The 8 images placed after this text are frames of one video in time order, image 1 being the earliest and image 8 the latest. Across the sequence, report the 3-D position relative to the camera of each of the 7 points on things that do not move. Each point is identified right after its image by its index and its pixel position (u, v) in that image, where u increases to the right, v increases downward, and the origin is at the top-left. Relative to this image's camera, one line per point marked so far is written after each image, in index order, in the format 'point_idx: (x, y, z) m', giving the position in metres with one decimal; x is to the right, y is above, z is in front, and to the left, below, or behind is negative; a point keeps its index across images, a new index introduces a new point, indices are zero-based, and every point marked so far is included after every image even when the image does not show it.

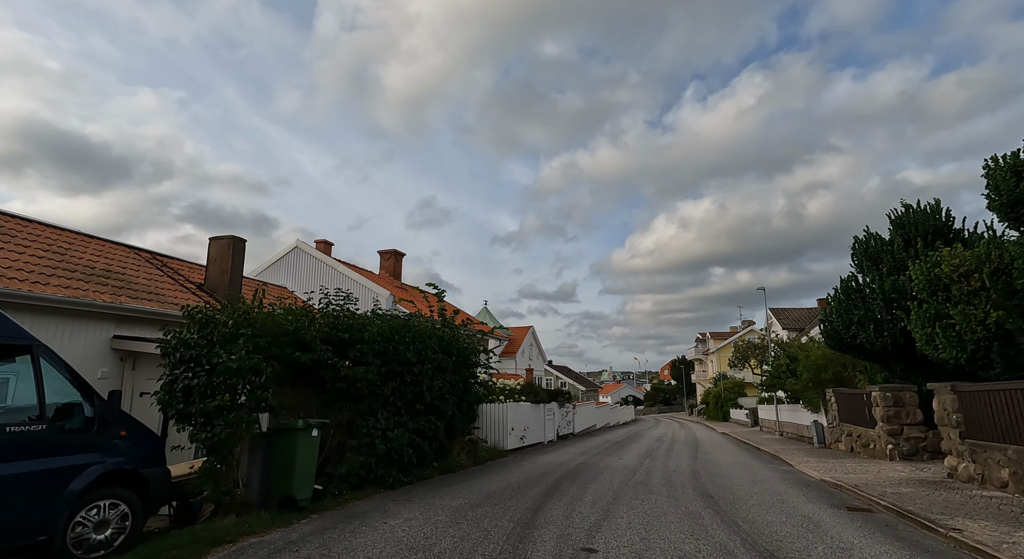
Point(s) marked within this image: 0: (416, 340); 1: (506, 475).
0: (-1.6, -1.0, +8.9) m
1: (-0.1, -3.8, +10.4) m
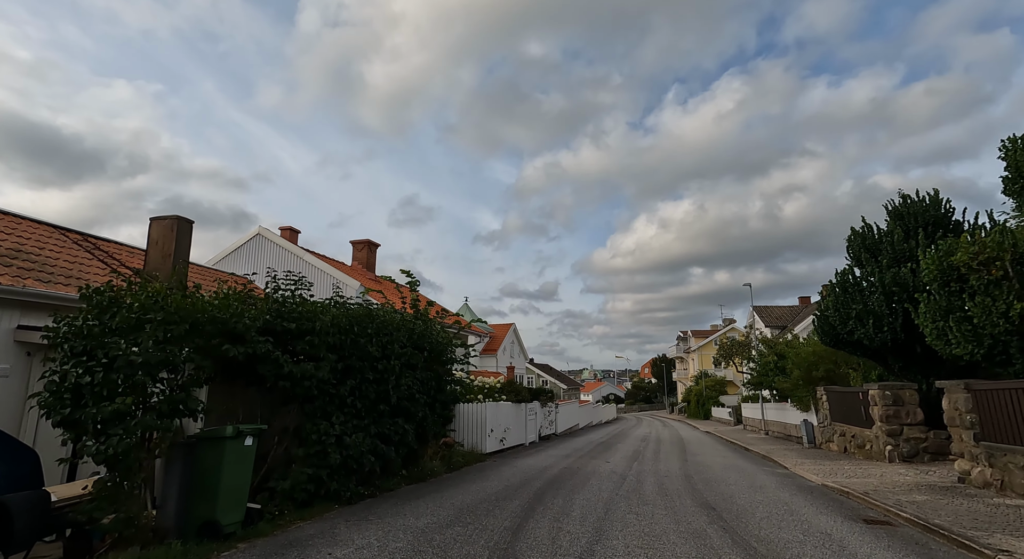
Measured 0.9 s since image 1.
0: (-1.9, -0.8, +7.8) m
1: (-0.5, -3.6, +9.3) m
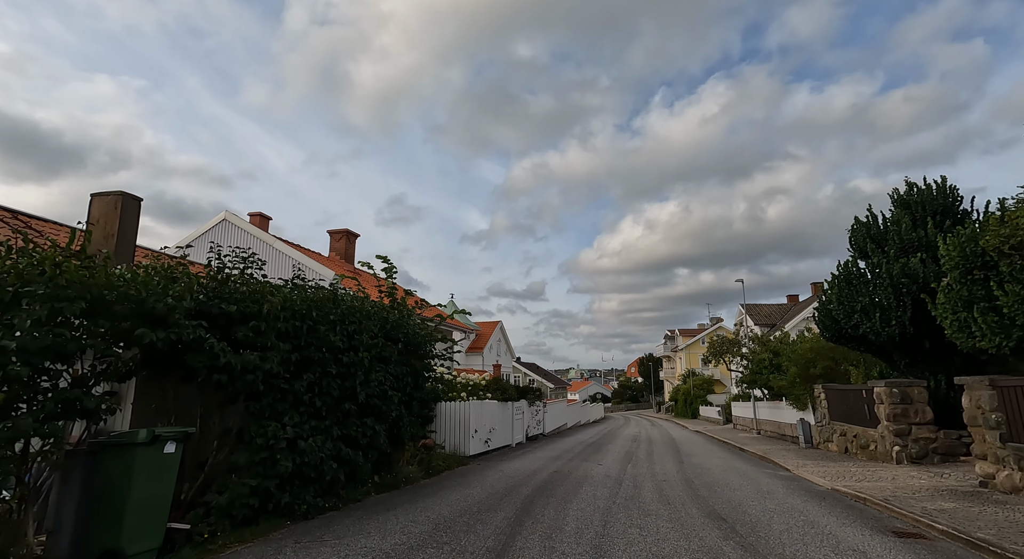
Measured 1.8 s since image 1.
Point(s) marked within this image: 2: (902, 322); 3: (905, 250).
0: (-2.1, -0.5, +6.8) m
1: (-0.8, -3.3, +8.3) m
2: (+9.5, -1.0, +12.9) m
3: (+10.0, +0.7, +13.4) m
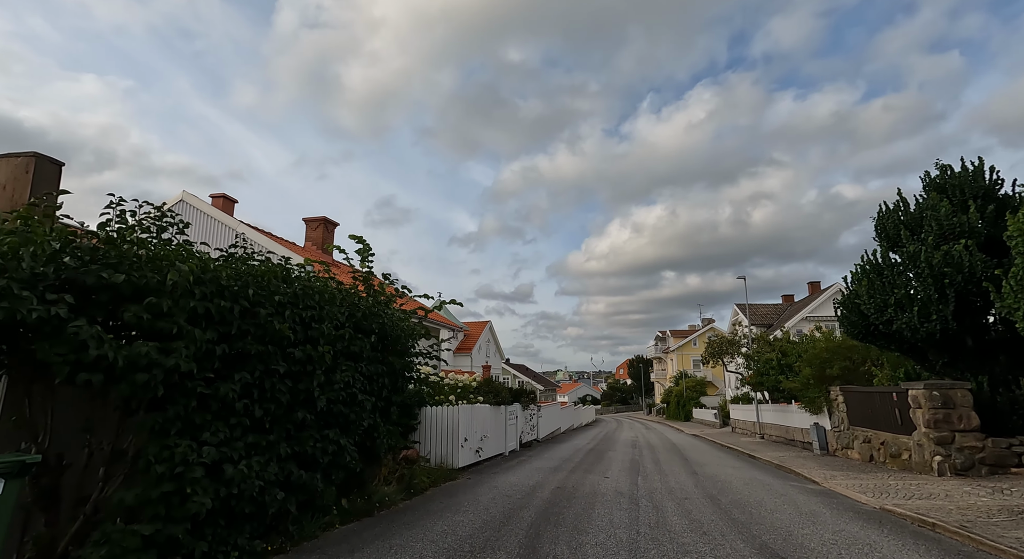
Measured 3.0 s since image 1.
0: (-2.0, -0.2, +5.2) m
1: (-0.8, -3.0, +6.7) m
2: (+9.4, -0.8, +11.5) m
3: (+9.9, +1.0, +12.1) m
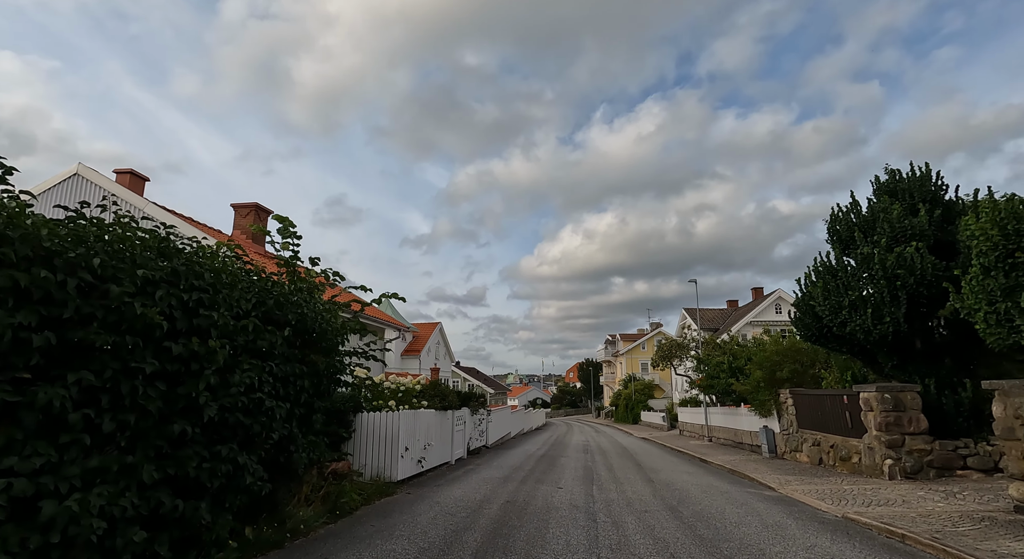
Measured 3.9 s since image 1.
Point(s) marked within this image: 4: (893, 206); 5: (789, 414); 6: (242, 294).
0: (-2.5, 0.0, +4.1) m
1: (-1.4, -2.9, +5.8) m
2: (+8.3, -0.8, +11.4) m
3: (+8.8, +0.9, +12.0) m
4: (+8.8, +1.7, +12.2) m
5: (+8.5, -4.2, +16.3) m
6: (-2.4, -0.1, +4.9) m
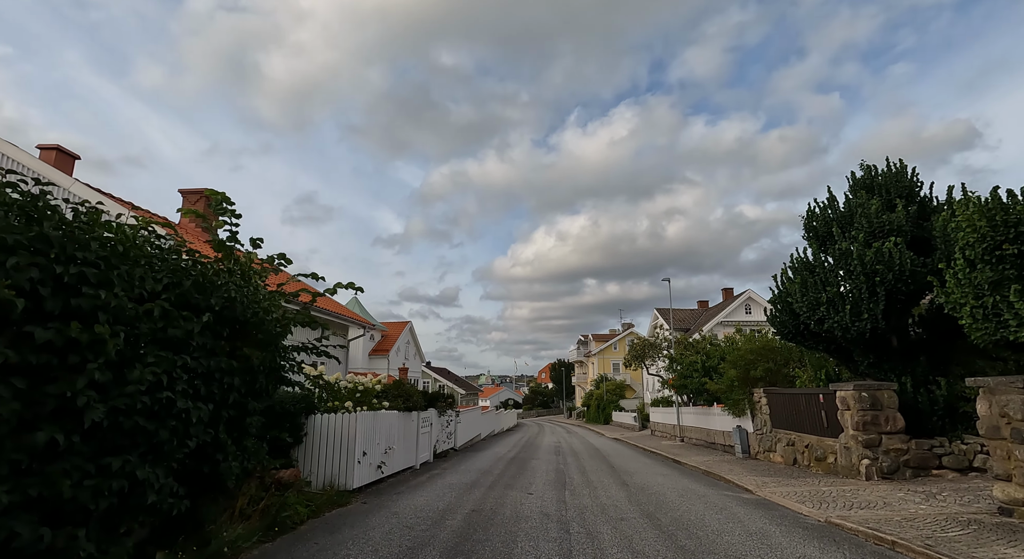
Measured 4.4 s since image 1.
0: (-2.7, +0.1, +3.3) m
1: (-1.8, -2.7, +5.0) m
2: (+7.7, -0.8, +11.2) m
3: (+8.1, +1.0, +11.8) m
4: (+8.1, +1.8, +12.0) m
5: (+7.6, -4.1, +16.1) m
6: (-2.7, 0.0, +4.1) m
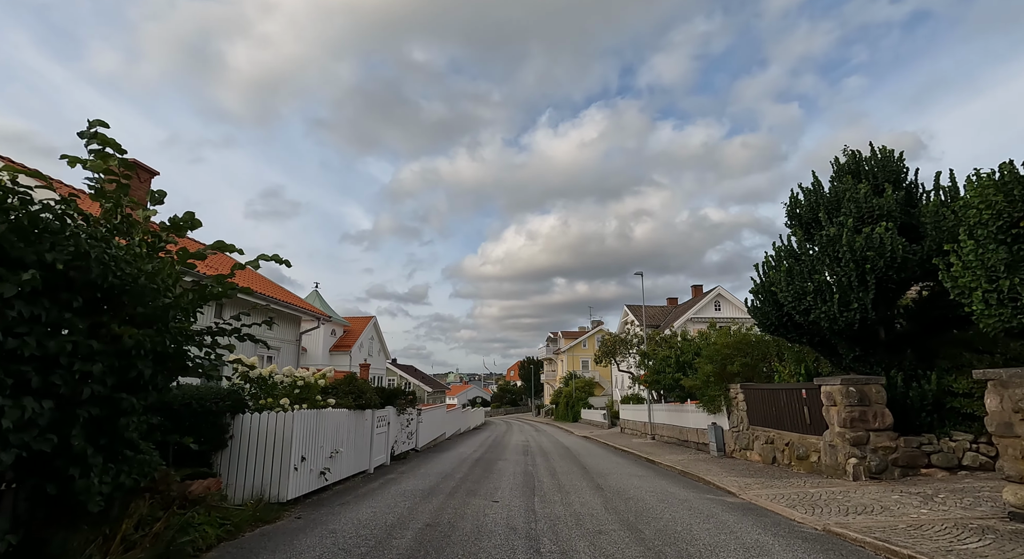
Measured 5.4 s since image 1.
0: (-2.9, +0.4, +2.1) m
1: (-2.1, -2.4, +3.8) m
2: (+7.0, -0.5, +10.5) m
3: (+7.4, +1.2, +11.2) m
4: (+7.4, +2.0, +11.3) m
5: (+6.6, -3.8, +15.4) m
6: (-3.0, +0.3, +2.8) m
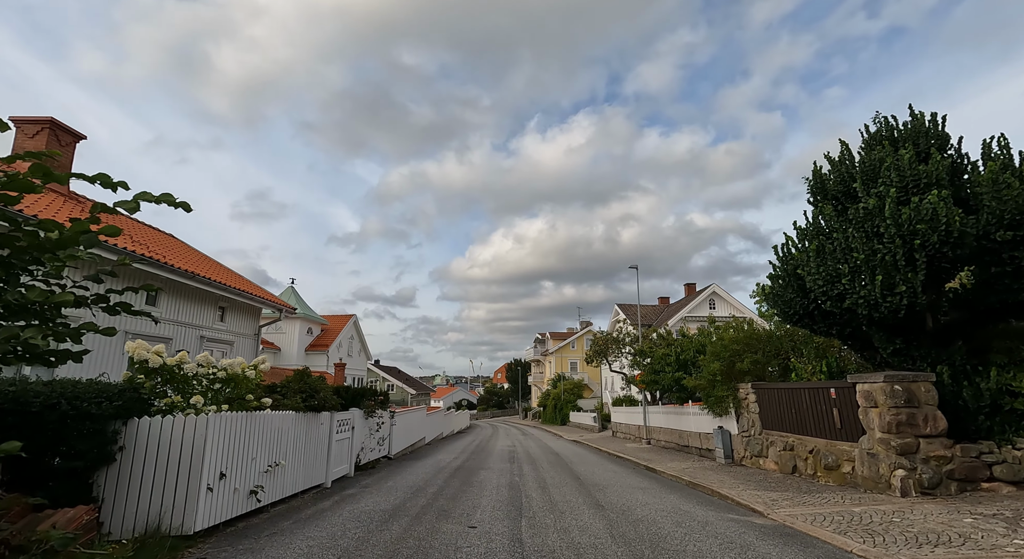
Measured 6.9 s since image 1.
0: (-3.0, +0.9, +0.2) m
1: (-2.2, -2.0, +2.0) m
2: (+6.7, -0.1, +8.9) m
3: (+7.1, +1.6, +9.6) m
4: (+7.2, +2.4, +9.7) m
5: (+6.2, -3.5, +13.8) m
6: (-3.1, +0.8, +1.0) m
